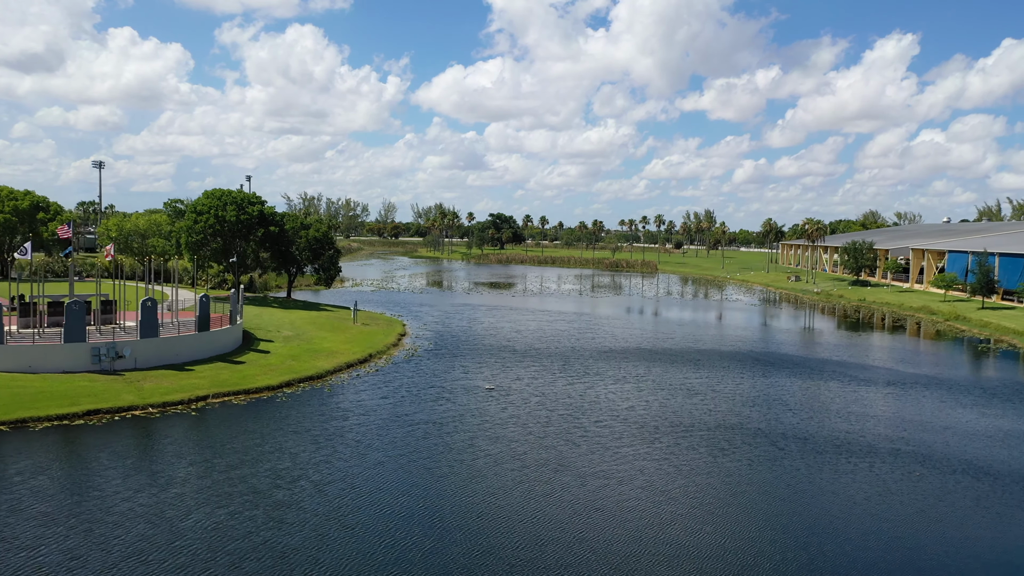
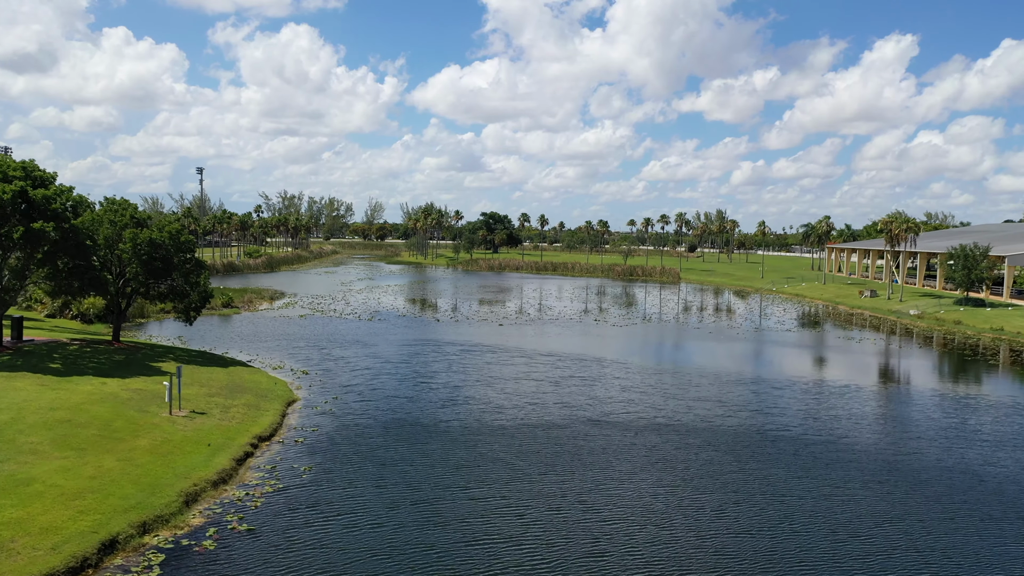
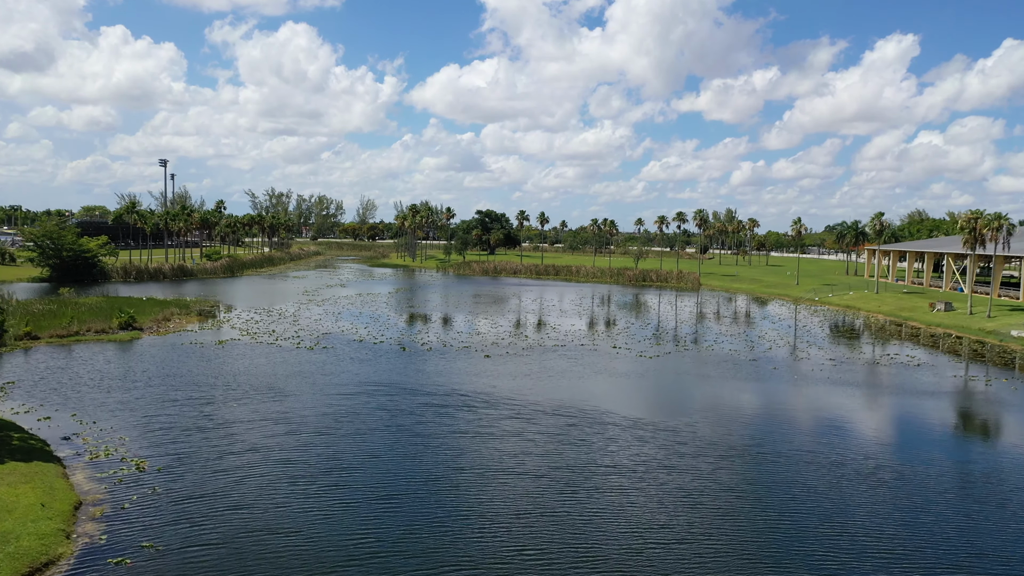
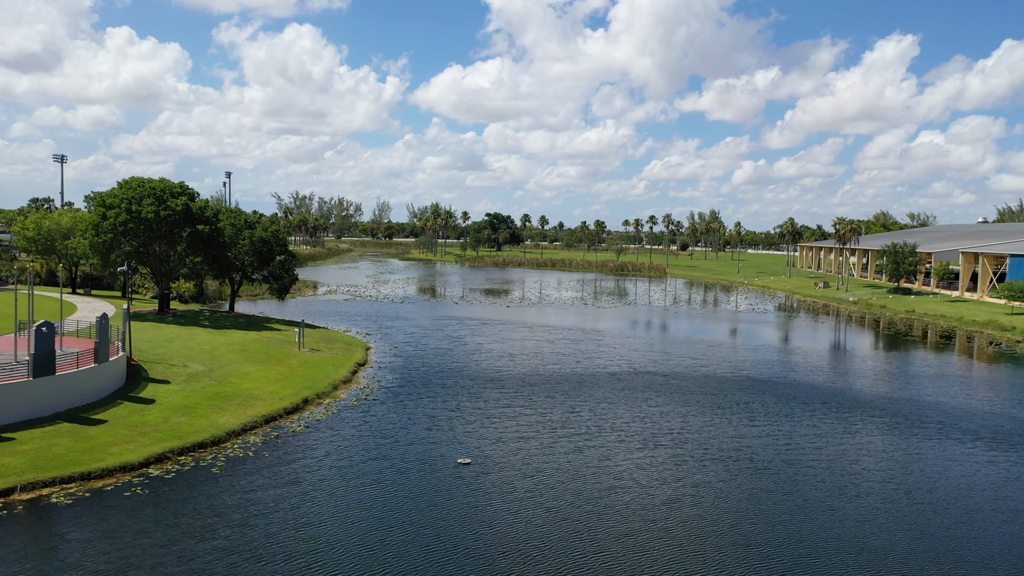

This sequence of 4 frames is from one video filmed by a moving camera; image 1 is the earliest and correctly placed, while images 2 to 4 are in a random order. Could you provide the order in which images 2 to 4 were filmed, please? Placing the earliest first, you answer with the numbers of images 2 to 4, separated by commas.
4, 2, 3
